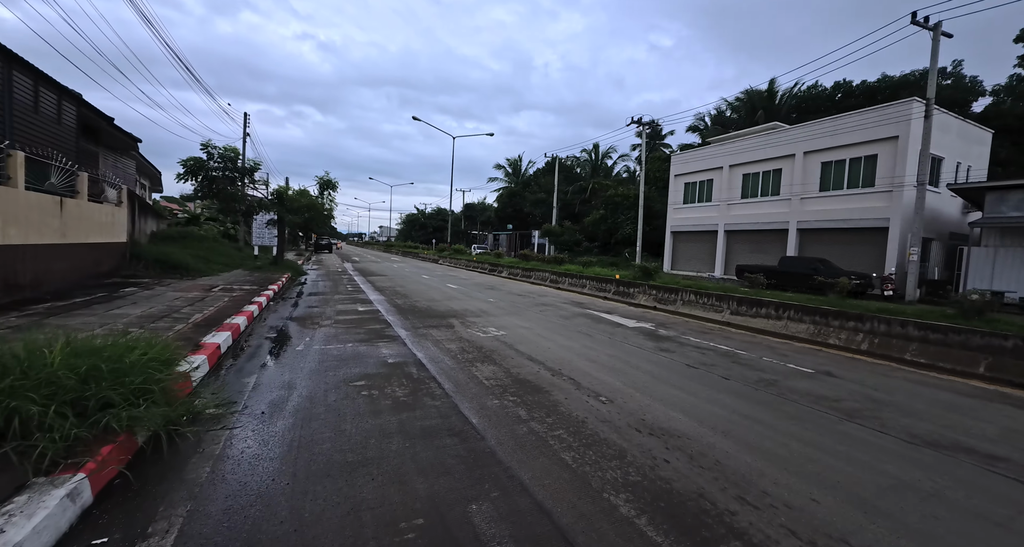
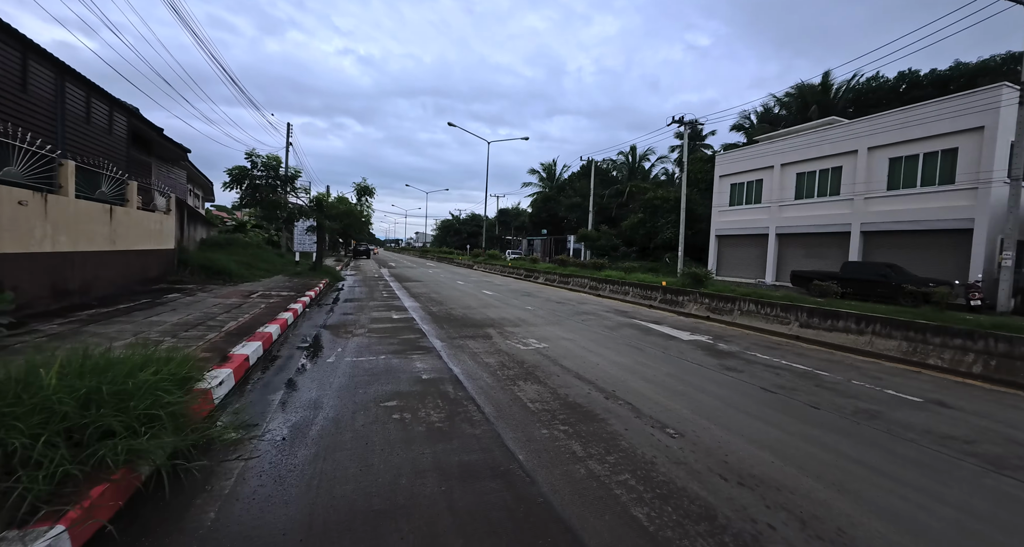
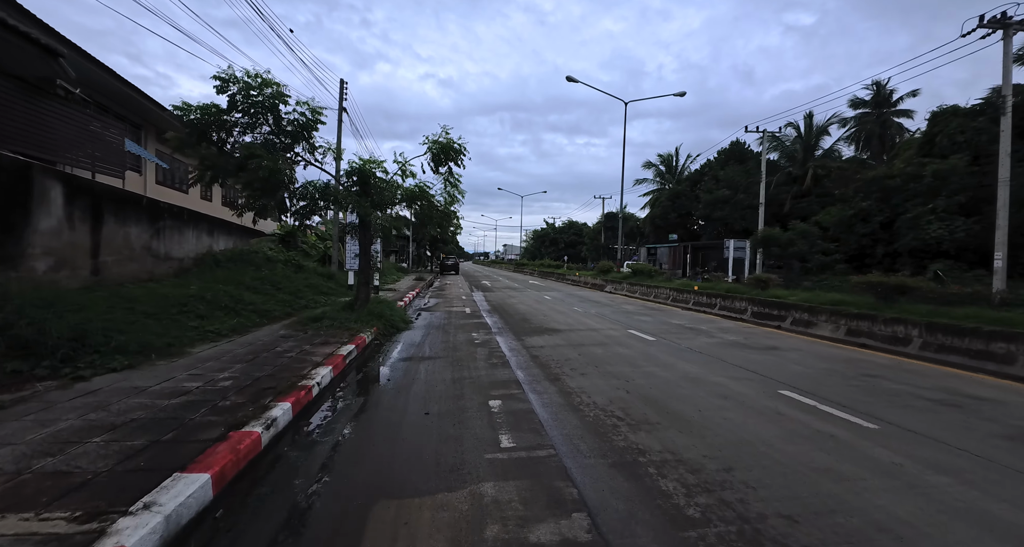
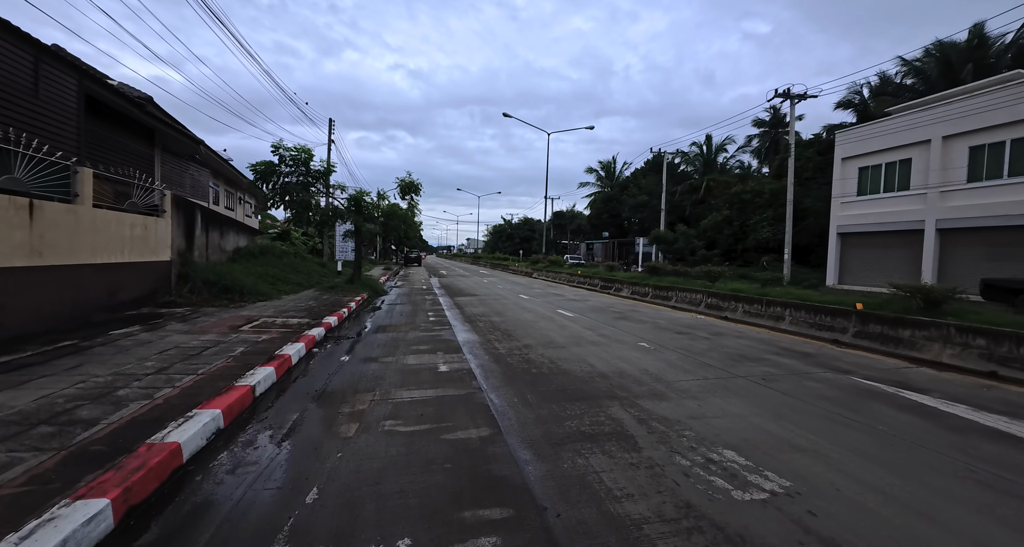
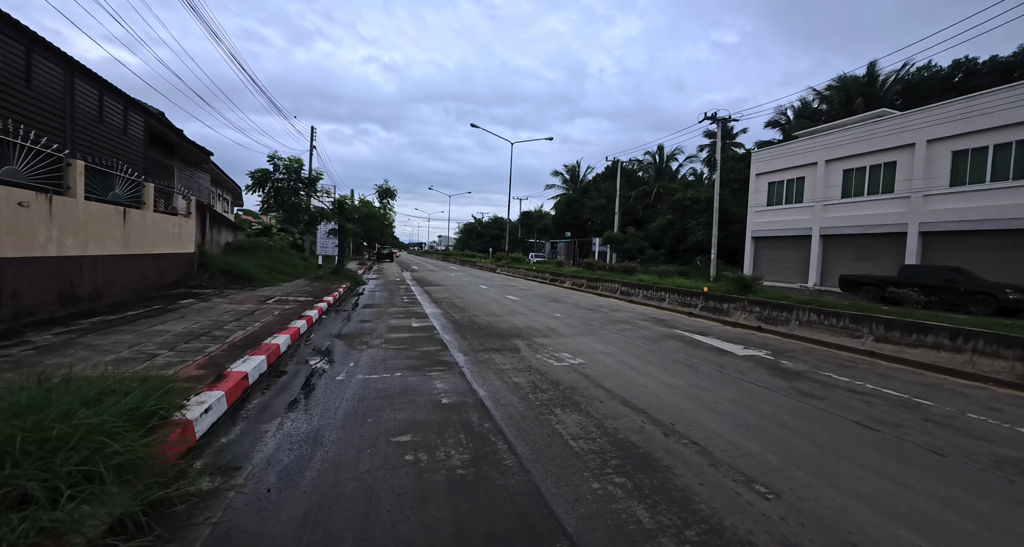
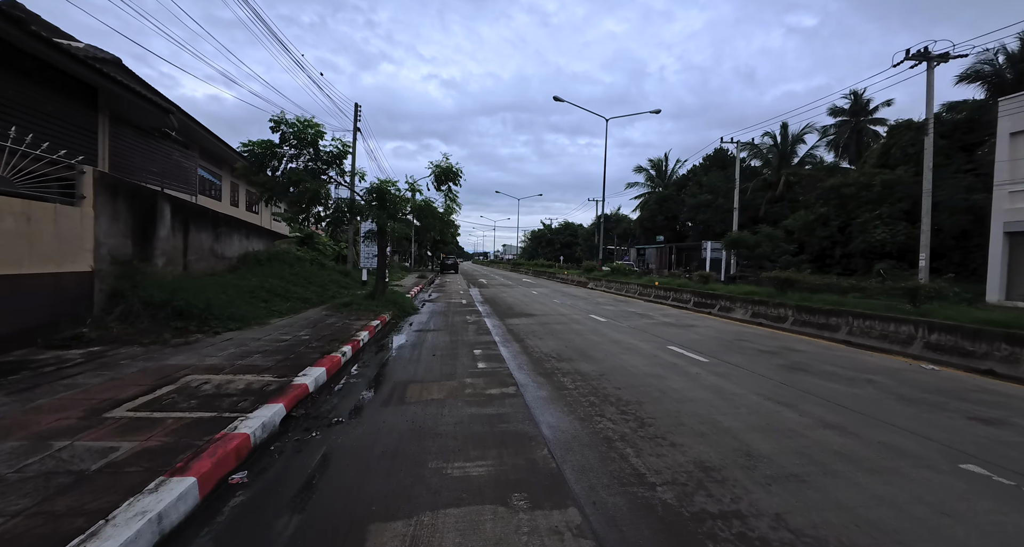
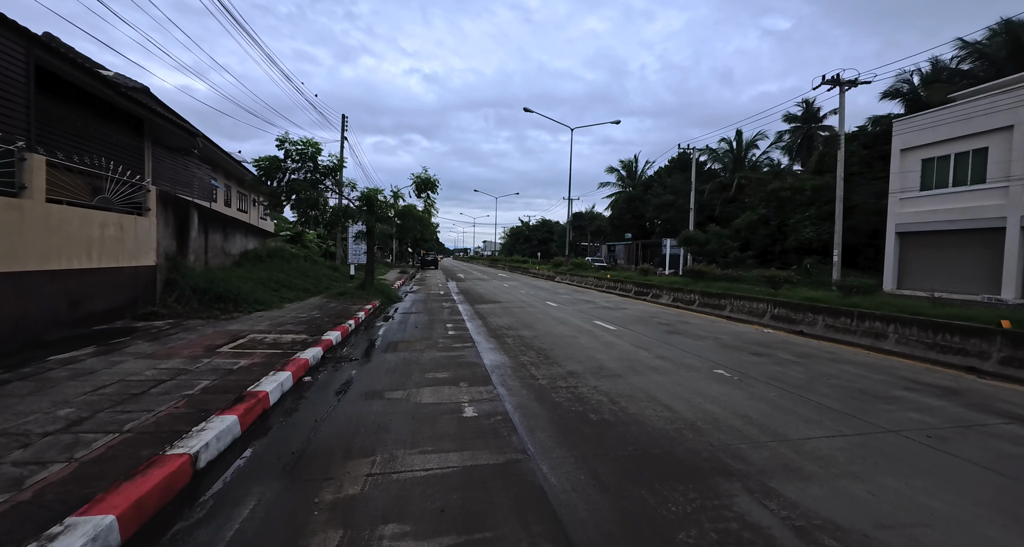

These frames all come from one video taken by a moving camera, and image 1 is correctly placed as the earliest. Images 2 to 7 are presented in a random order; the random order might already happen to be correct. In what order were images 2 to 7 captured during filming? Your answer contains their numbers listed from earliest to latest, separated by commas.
2, 5, 4, 7, 6, 3
